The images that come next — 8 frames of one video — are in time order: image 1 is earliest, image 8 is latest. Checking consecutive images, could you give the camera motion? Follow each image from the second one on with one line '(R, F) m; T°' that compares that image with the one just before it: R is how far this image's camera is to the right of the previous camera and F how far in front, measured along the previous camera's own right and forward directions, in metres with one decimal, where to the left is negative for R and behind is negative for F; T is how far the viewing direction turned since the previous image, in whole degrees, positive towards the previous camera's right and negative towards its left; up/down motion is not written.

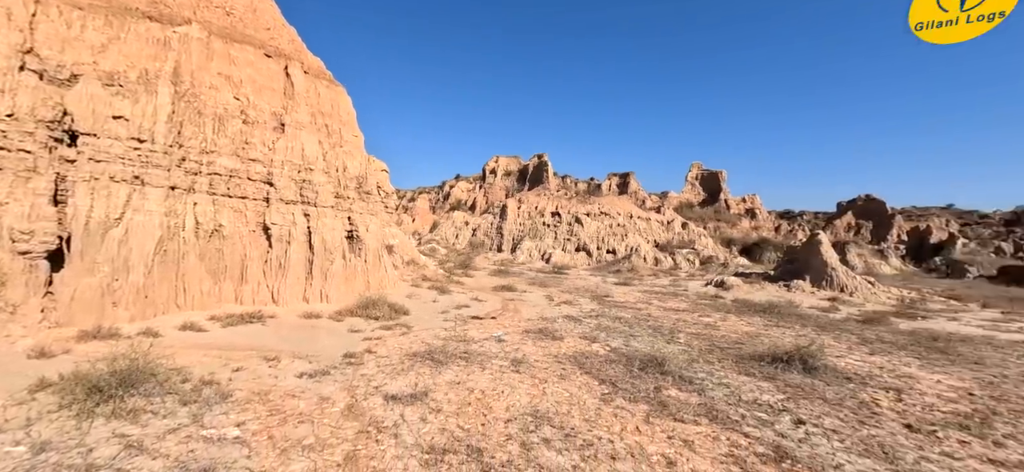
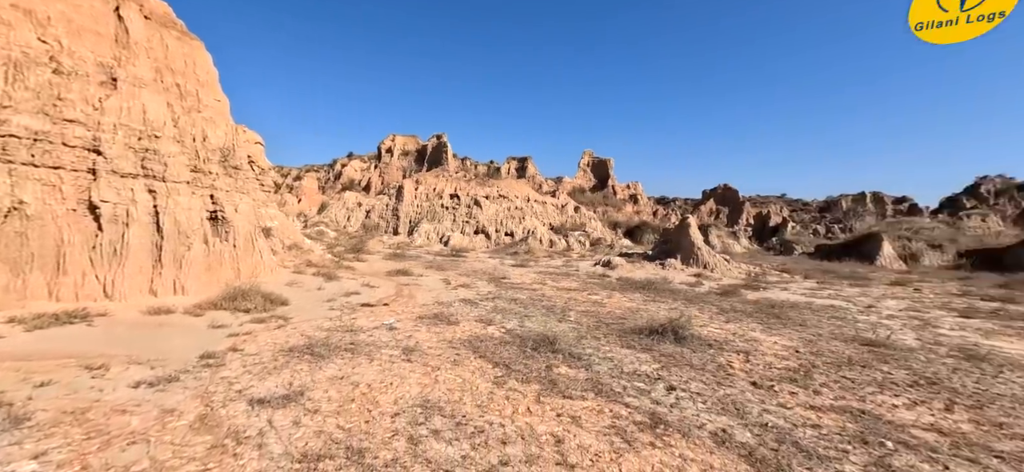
(+0.2, +0.3) m; +14°
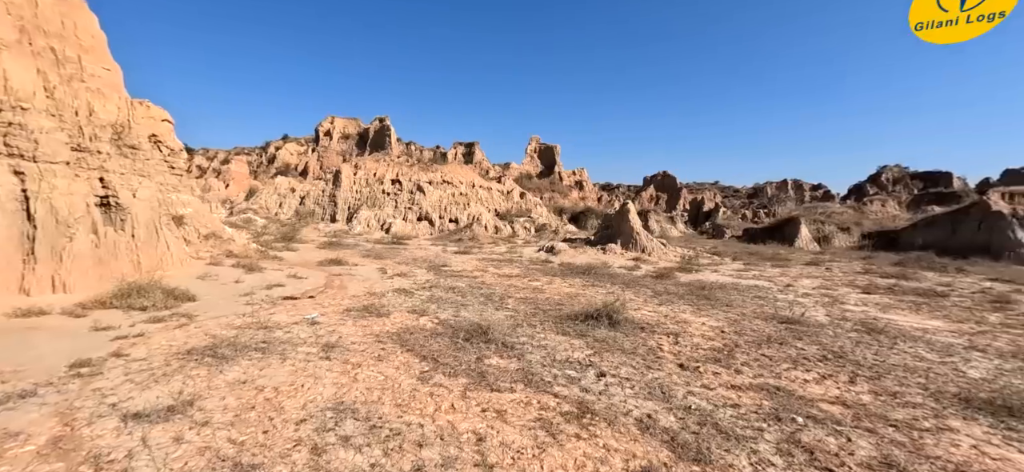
(+0.4, +0.4) m; +7°
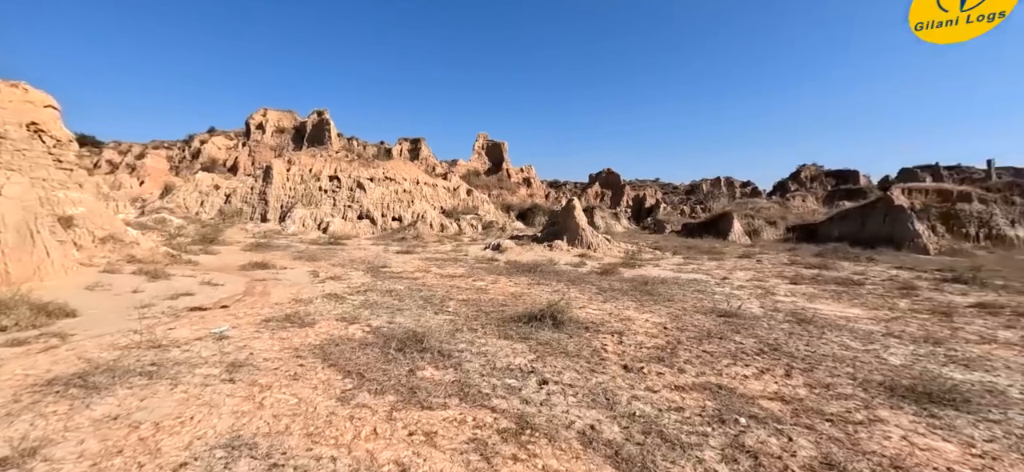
(+0.2, +0.5) m; +7°
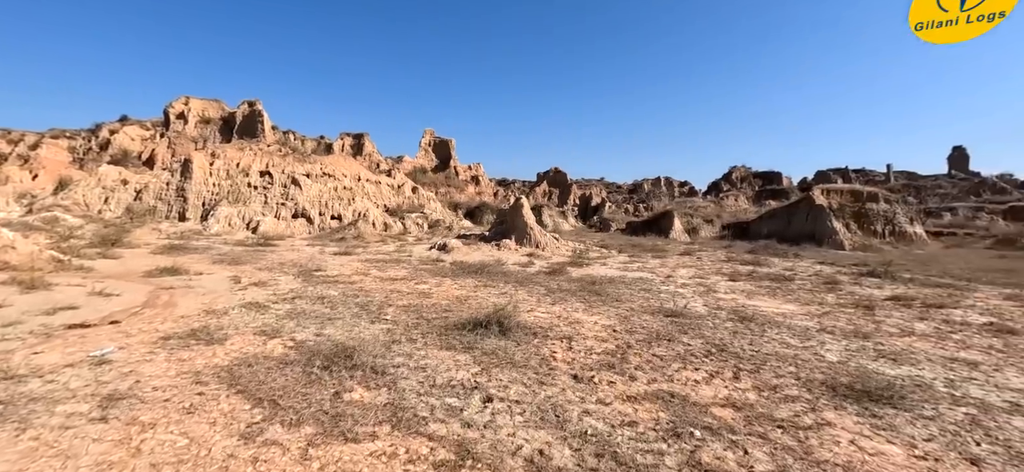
(+0.1, +0.5) m; +7°
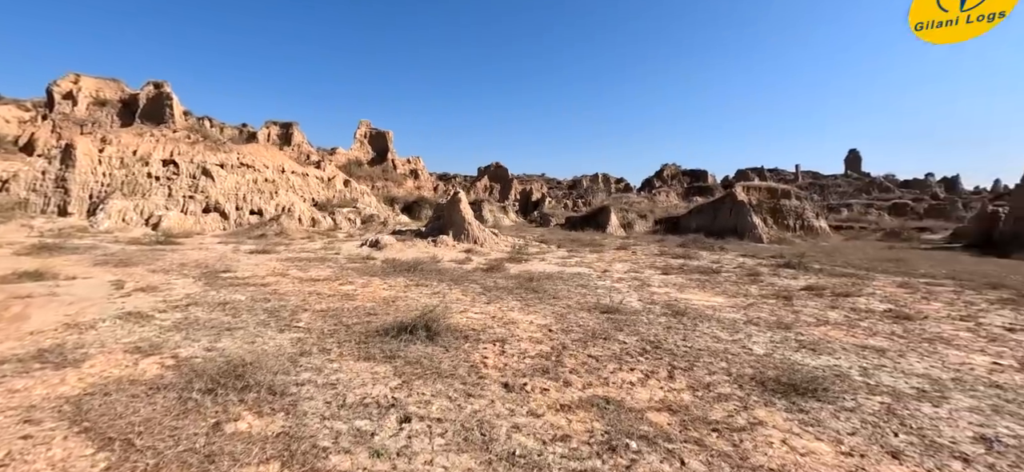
(+0.3, +0.6) m; +8°
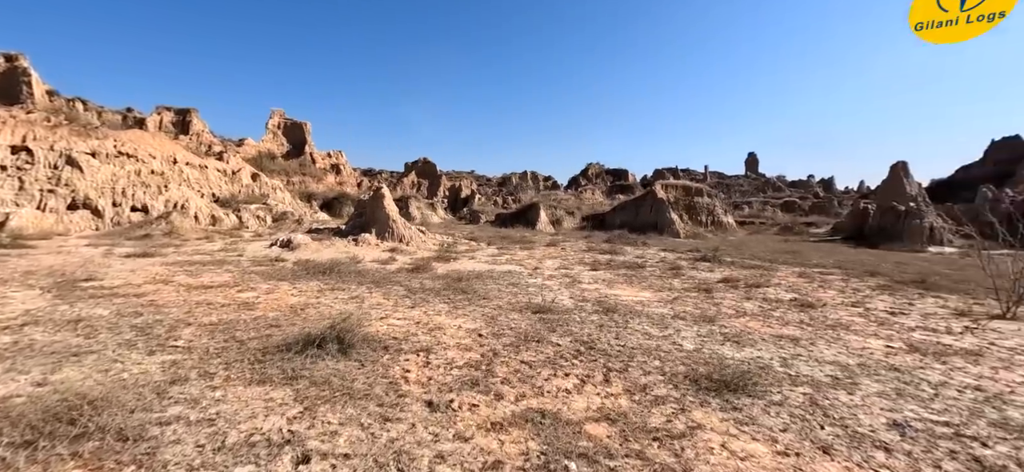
(+0.1, +0.6) m; +10°
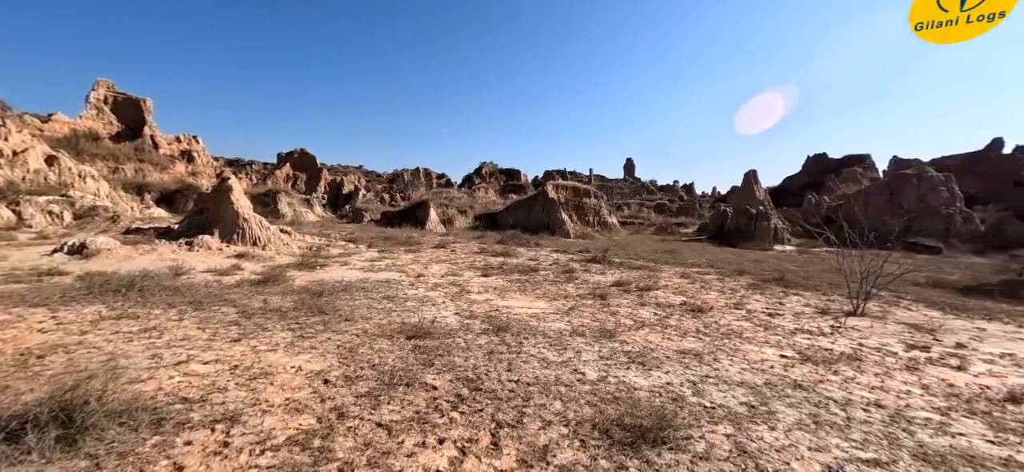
(+0.4, +1.5) m; +15°
